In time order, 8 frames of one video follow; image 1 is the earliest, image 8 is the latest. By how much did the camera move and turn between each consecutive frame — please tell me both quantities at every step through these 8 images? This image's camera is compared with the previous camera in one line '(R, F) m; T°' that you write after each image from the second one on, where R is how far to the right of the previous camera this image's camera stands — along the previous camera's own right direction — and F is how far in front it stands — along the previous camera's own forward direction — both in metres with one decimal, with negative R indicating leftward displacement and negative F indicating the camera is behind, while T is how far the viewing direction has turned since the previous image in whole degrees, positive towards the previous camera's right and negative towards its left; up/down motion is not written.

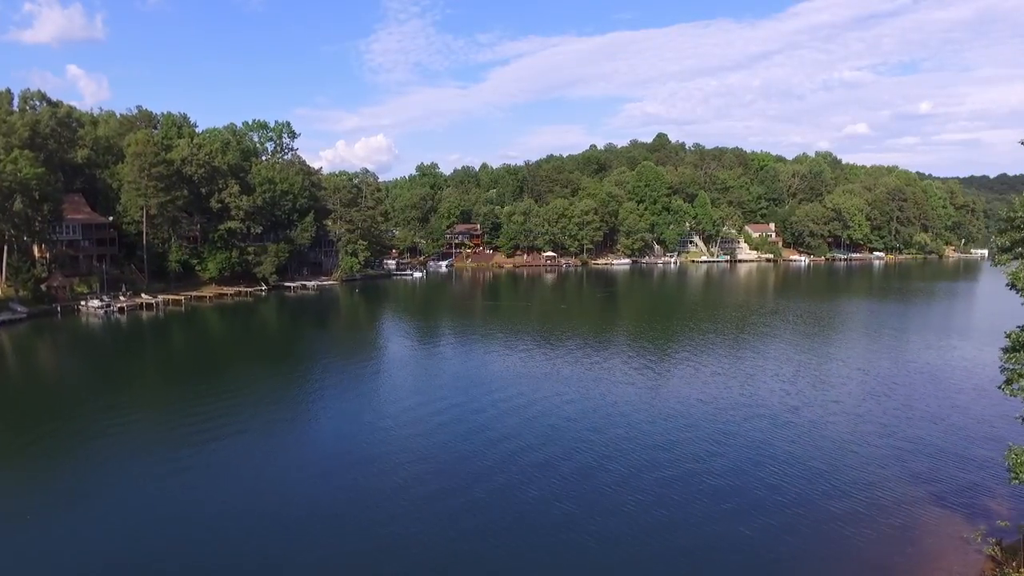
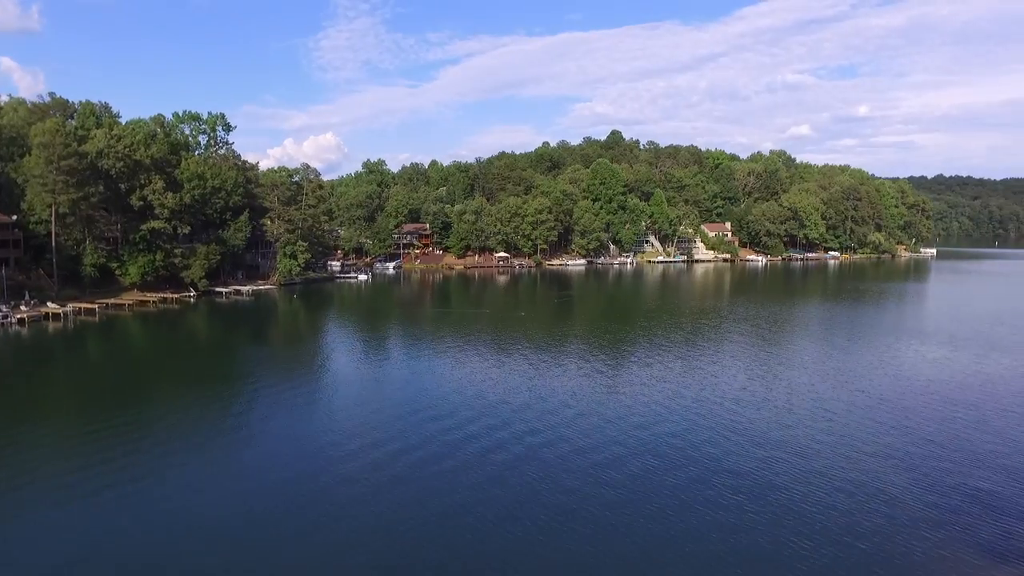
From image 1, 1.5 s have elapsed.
(0.0, +2.8) m; +3°
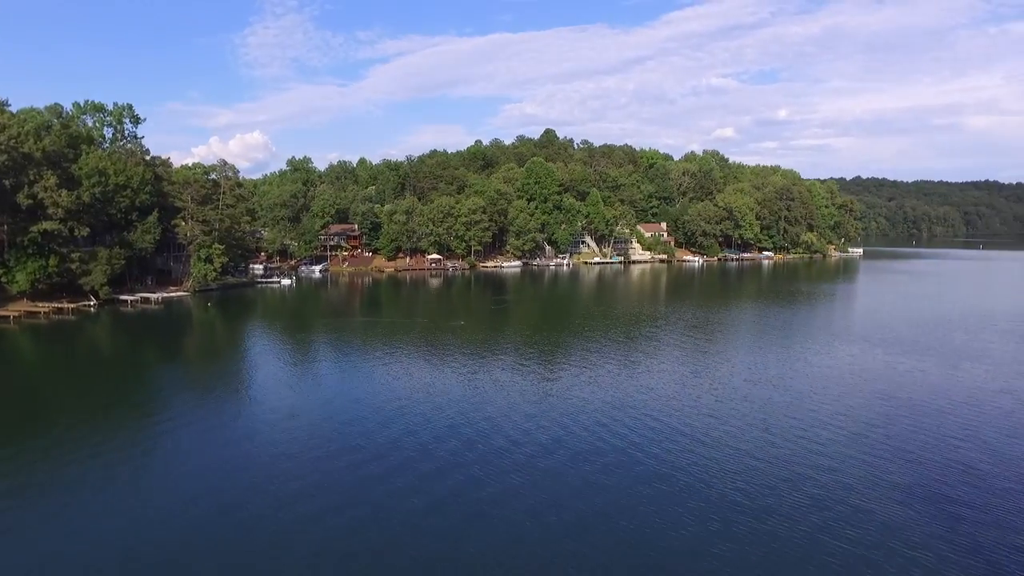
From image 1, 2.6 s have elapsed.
(-0.1, +2.5) m; +4°
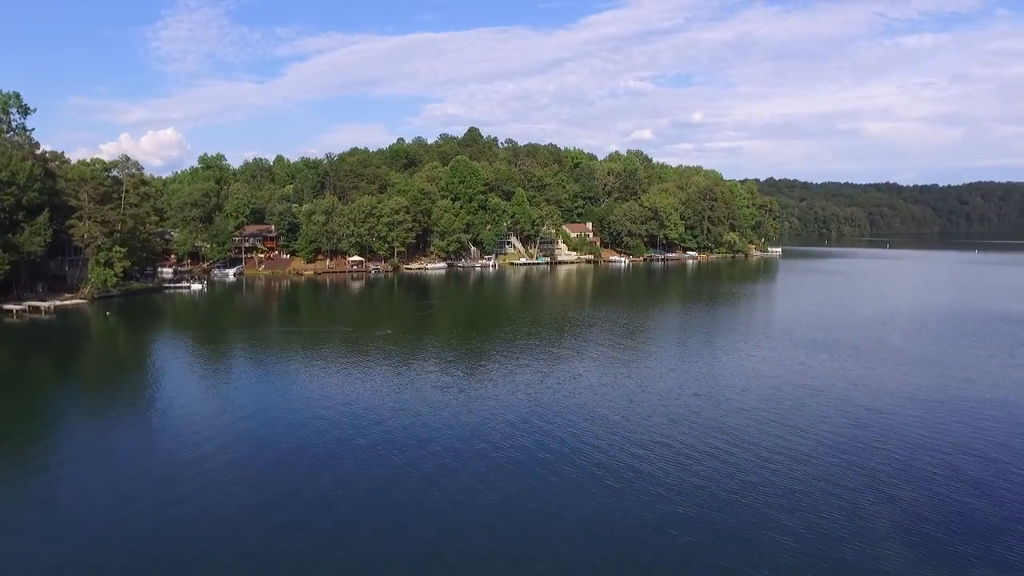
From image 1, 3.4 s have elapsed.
(-0.2, +1.8) m; +5°
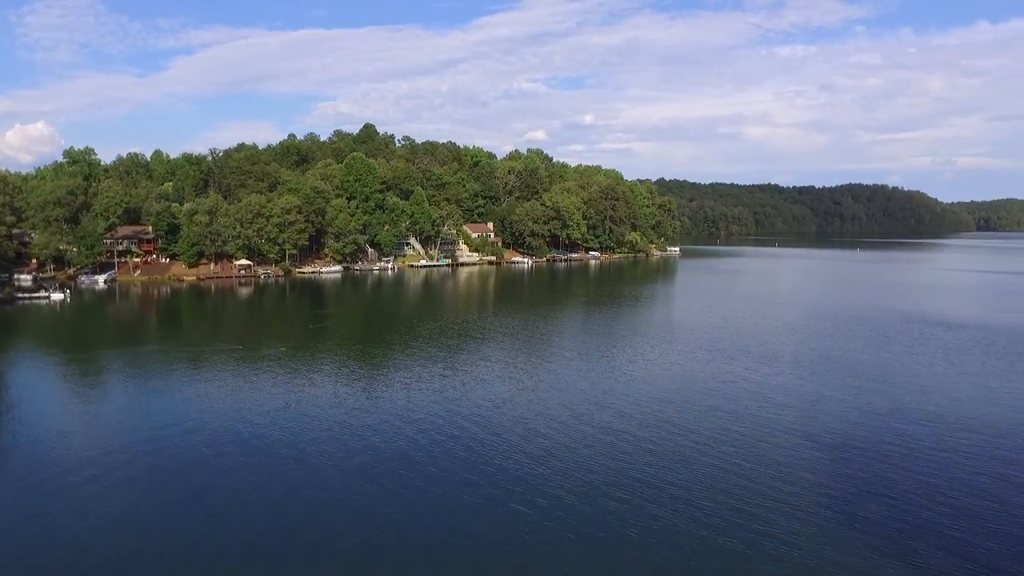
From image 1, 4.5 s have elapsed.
(-0.3, +3.0) m; +6°
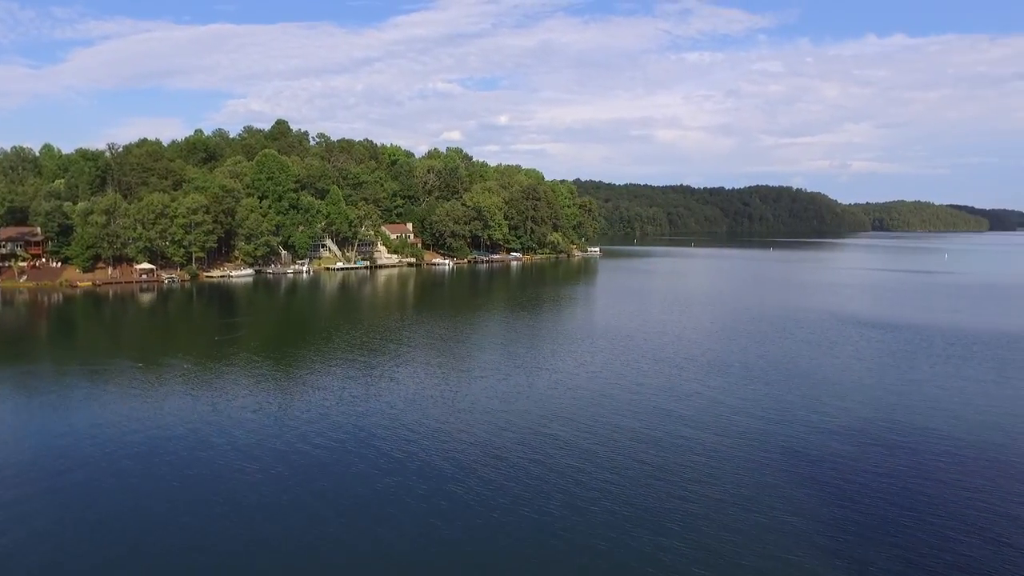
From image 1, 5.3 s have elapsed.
(-0.3, +2.2) m; +5°
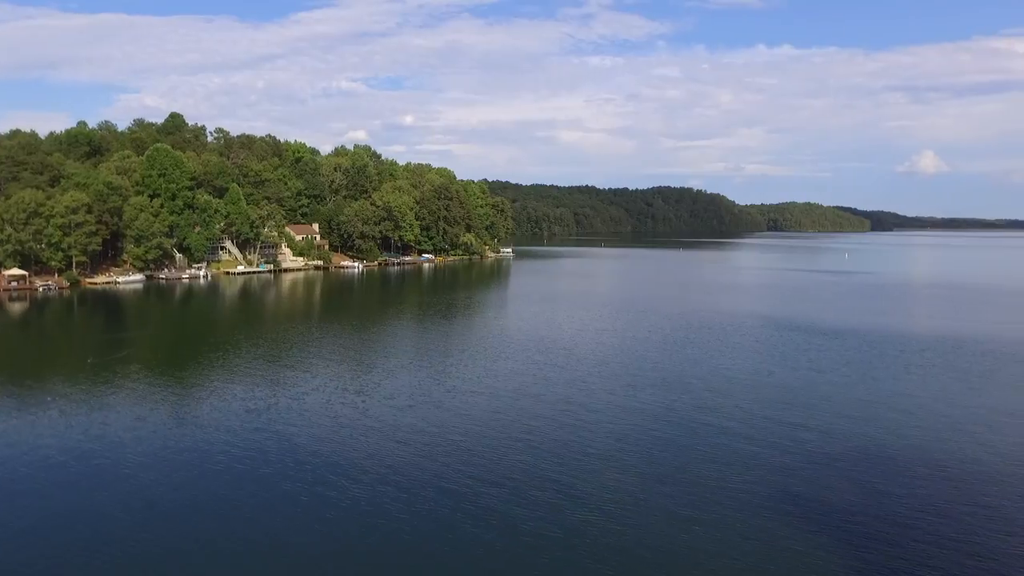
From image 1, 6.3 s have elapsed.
(-0.5, +3.2) m; +6°
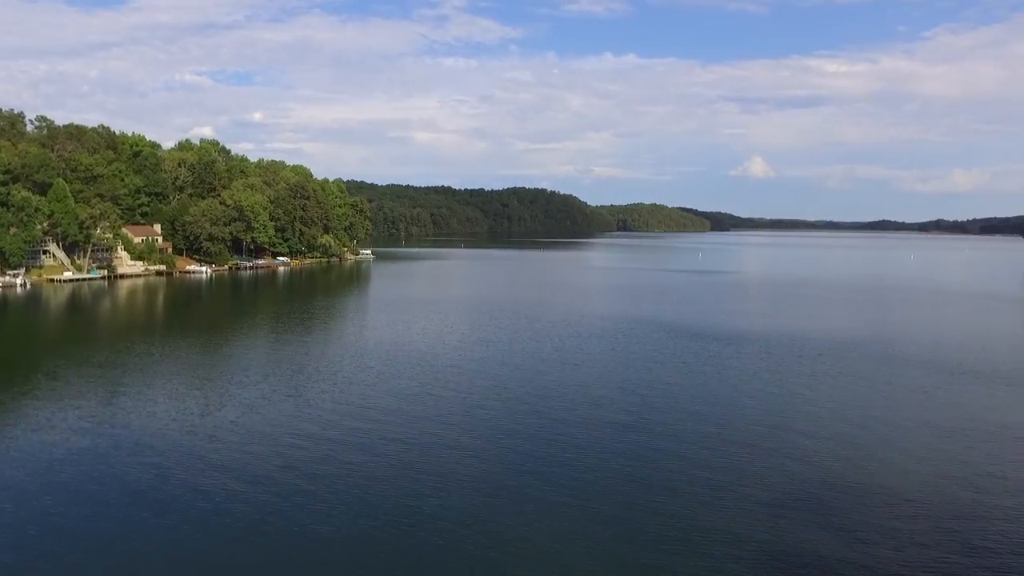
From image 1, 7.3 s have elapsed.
(-0.7, +4.1) m; +9°
